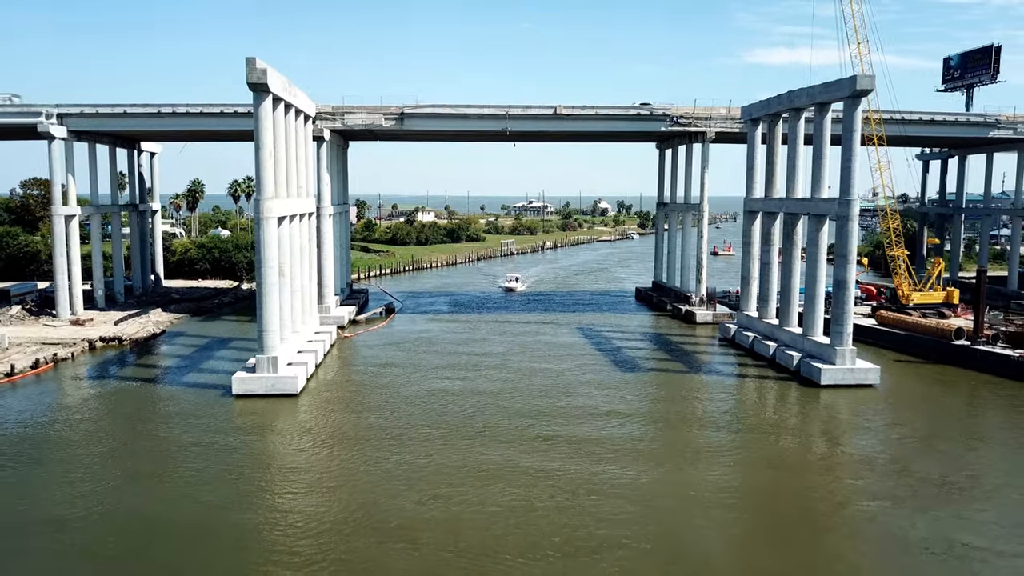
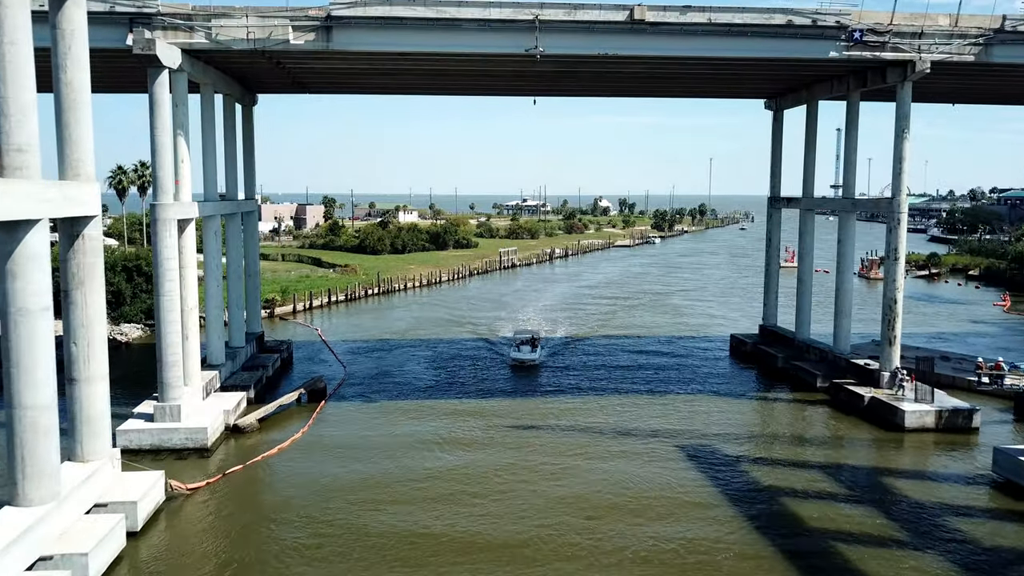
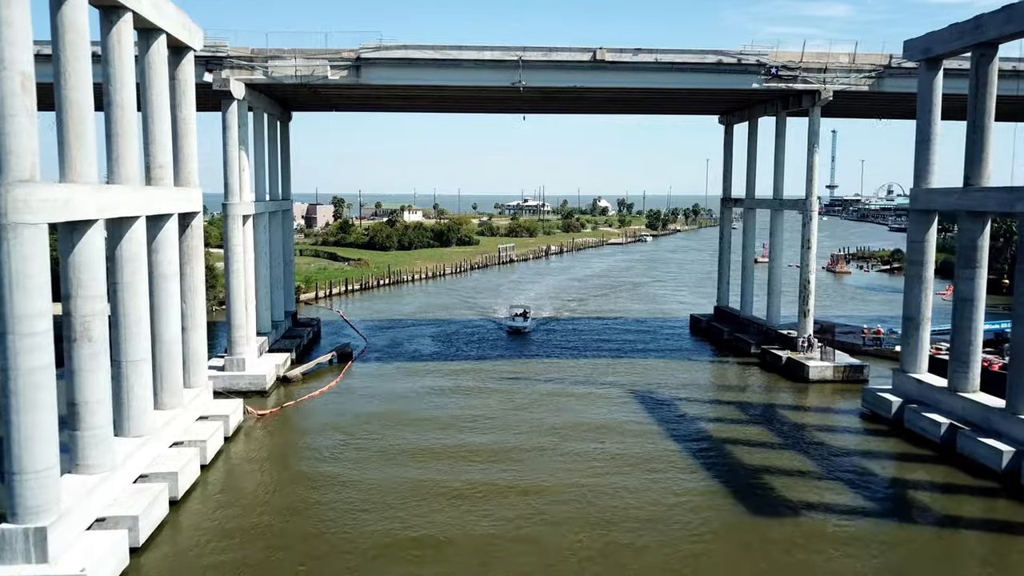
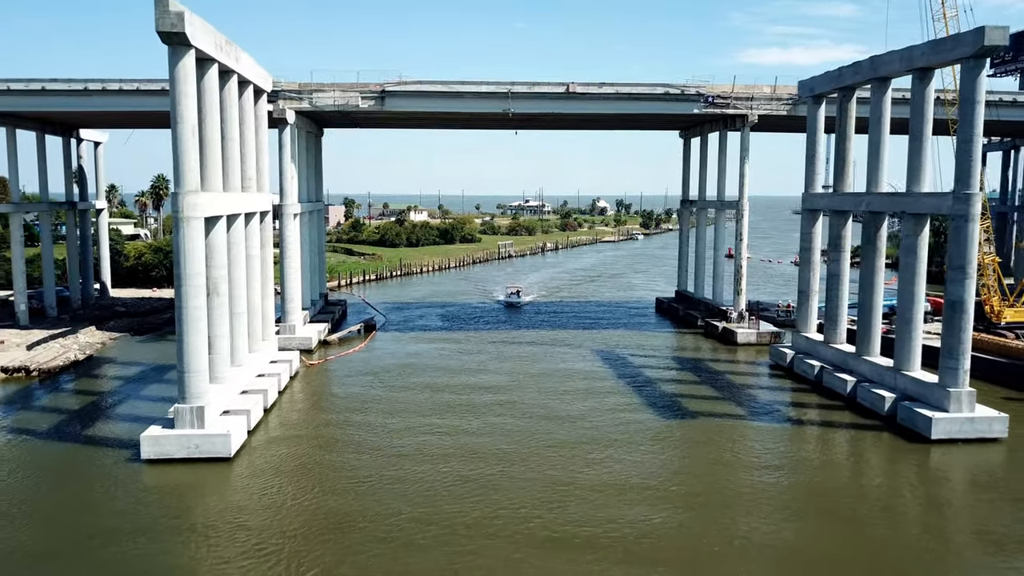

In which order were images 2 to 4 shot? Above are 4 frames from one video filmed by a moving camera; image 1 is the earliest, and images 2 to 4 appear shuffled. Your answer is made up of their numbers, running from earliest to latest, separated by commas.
4, 3, 2
